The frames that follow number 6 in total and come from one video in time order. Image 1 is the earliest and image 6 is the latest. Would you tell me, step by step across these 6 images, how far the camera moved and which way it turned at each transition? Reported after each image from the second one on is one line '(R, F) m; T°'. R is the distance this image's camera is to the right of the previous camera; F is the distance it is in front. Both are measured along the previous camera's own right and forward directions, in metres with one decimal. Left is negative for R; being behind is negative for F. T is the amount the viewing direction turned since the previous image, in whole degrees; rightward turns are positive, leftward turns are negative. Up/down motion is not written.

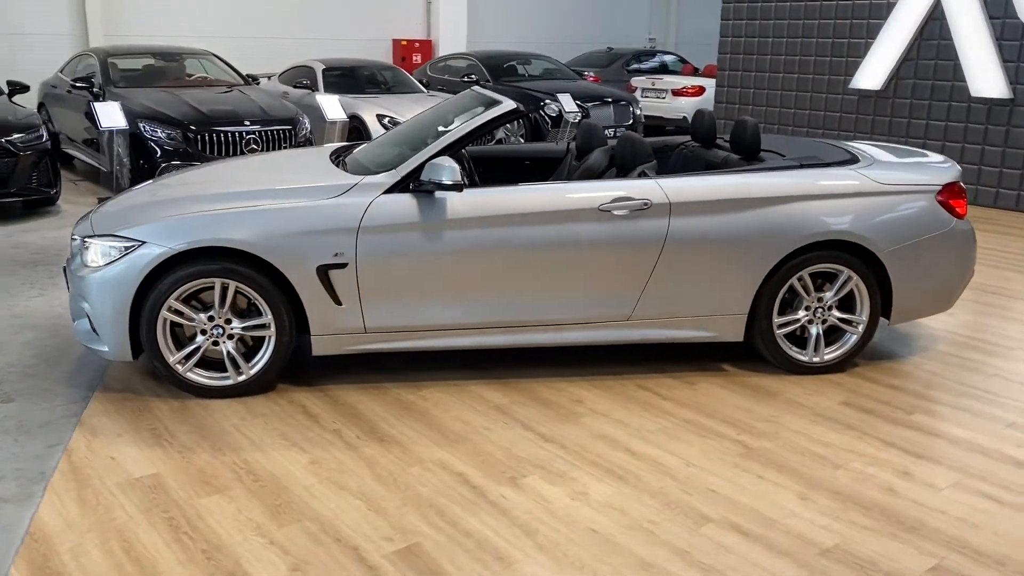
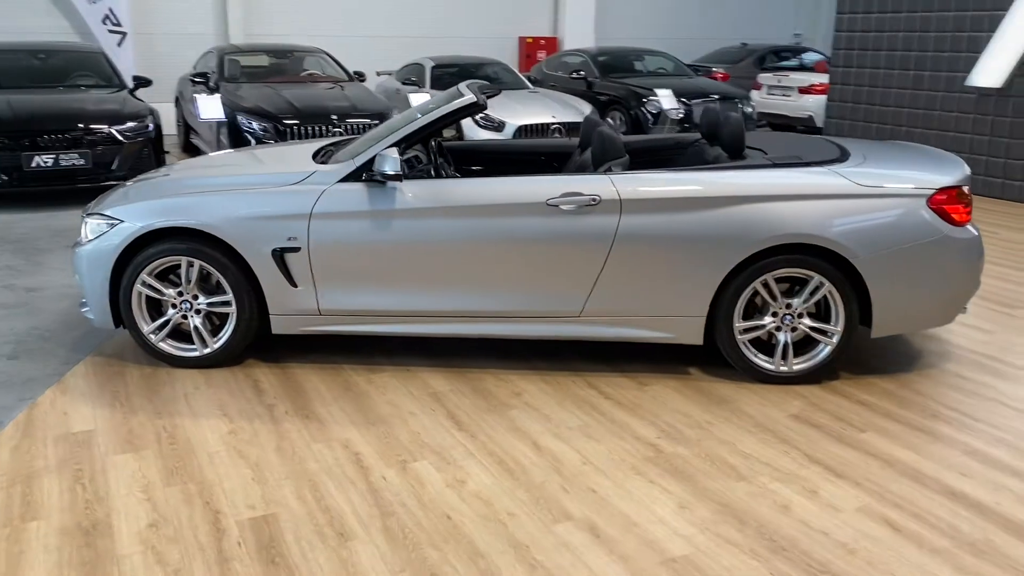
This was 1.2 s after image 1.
(+0.9, +0.1) m; -11°
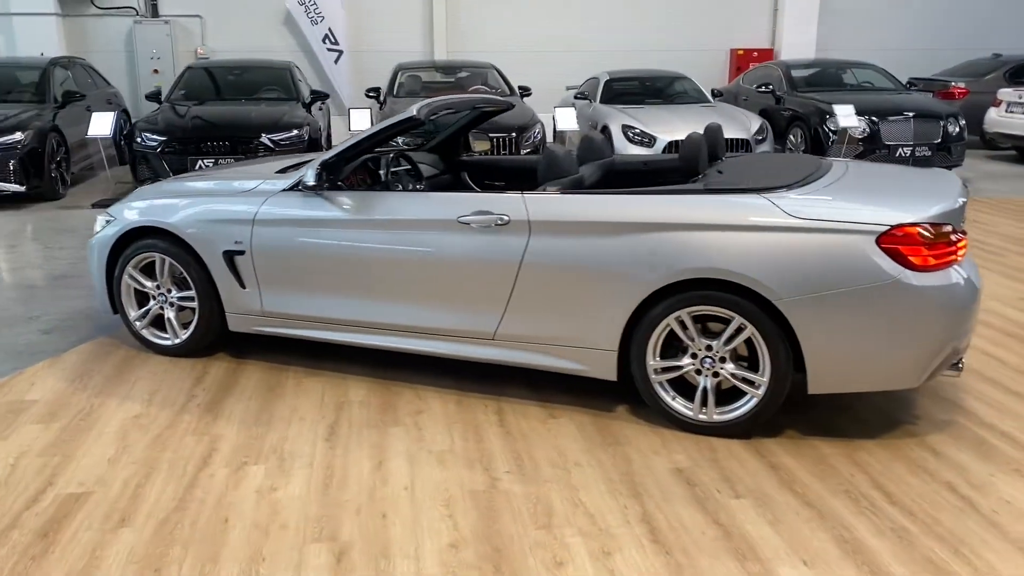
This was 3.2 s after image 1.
(+1.5, +0.3) m; -18°
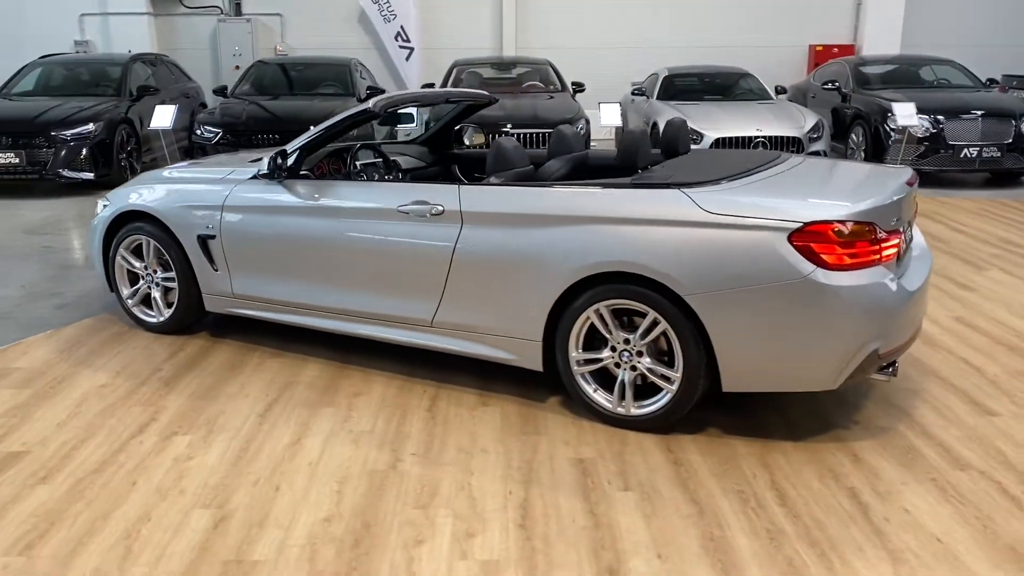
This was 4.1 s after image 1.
(+0.7, 0.0) m; -7°
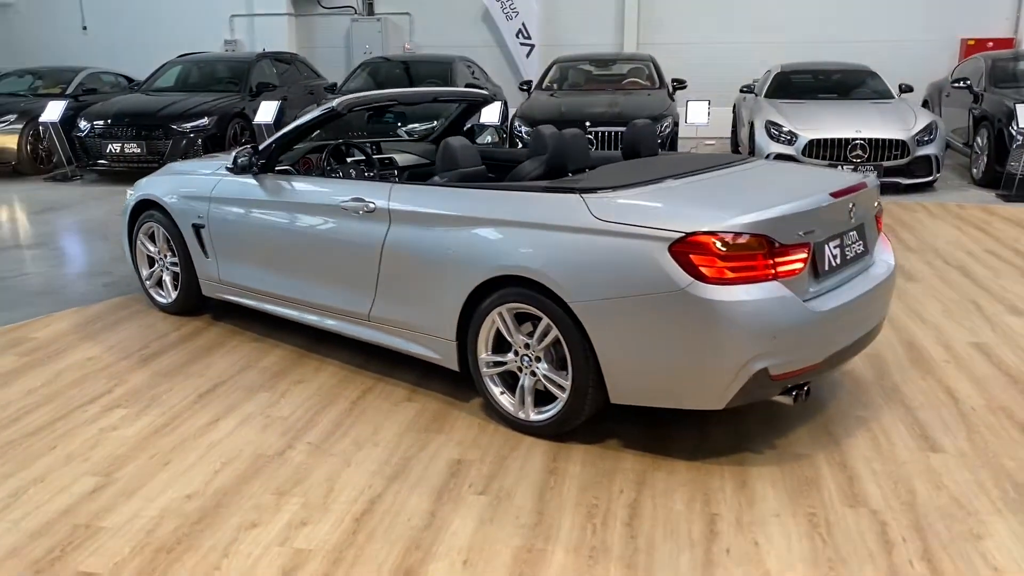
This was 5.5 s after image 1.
(+1.0, +0.1) m; -11°
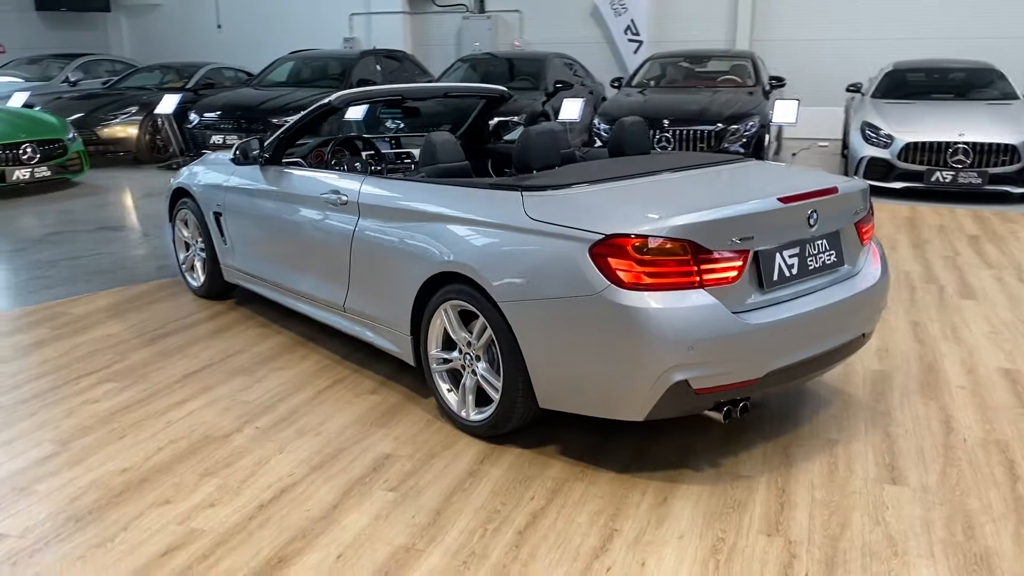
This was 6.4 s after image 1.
(+0.7, +0.1) m; -9°
